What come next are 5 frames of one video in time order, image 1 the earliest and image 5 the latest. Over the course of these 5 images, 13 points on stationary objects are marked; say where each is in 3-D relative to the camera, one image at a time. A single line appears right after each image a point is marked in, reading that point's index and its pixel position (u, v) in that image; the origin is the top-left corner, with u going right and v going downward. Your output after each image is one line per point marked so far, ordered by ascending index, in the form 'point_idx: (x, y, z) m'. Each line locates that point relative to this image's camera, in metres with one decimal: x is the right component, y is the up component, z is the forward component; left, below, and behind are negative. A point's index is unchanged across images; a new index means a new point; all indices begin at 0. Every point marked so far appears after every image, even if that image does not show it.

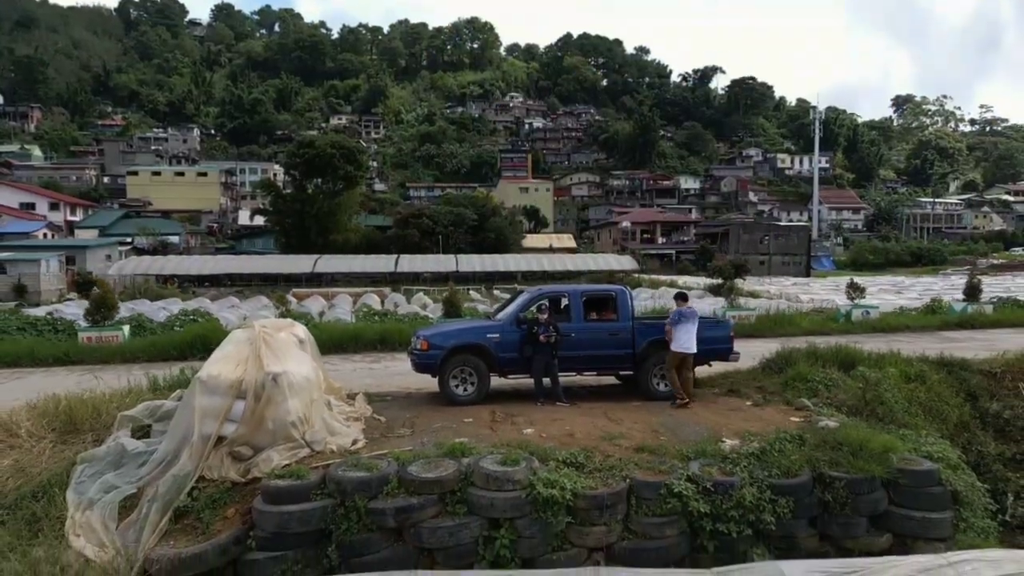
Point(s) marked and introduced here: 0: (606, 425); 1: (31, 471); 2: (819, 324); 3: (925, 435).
0: (+0.5, -0.9, +4.5) m
1: (-2.7, -1.0, +4.1) m
2: (+4.1, -0.4, +9.6) m
3: (+2.8, -1.0, +4.8) m
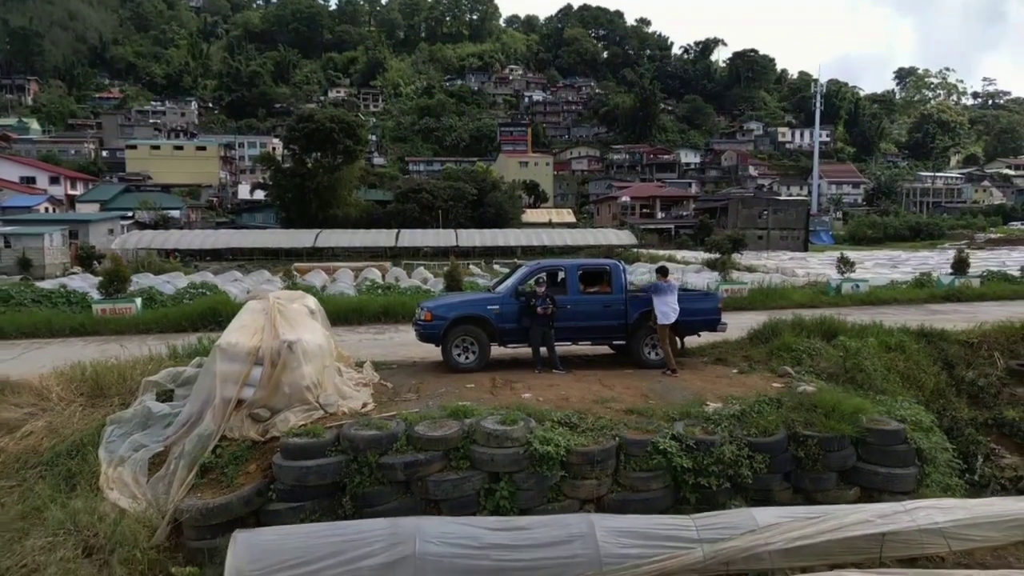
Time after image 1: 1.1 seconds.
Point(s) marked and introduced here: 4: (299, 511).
0: (+0.5, -0.7, +4.8) m
1: (-2.7, -0.8, +4.4) m
2: (+4.1, -0.1, +9.9) m
3: (+2.8, -0.8, +5.2) m
4: (-1.1, -1.0, +3.7) m
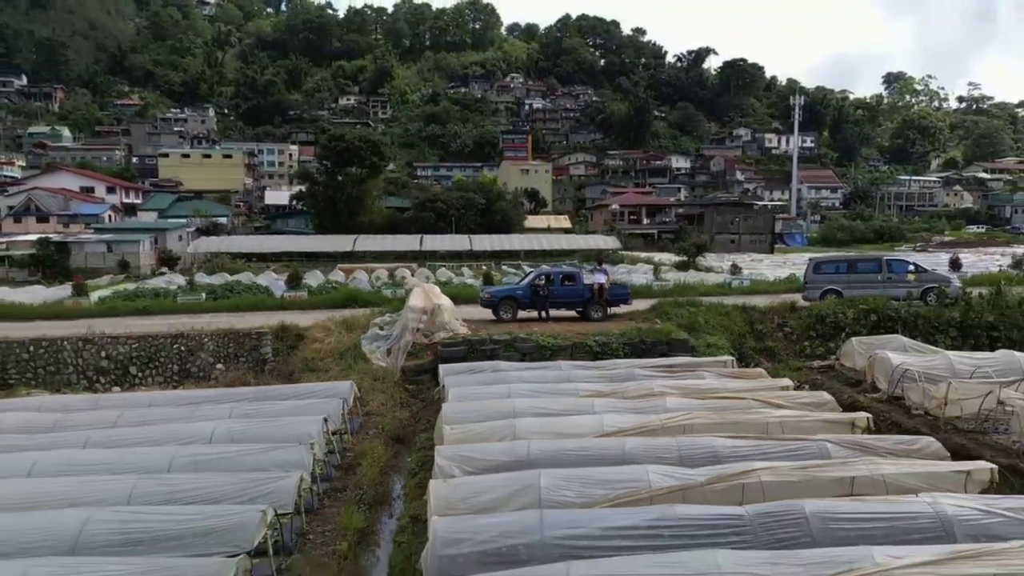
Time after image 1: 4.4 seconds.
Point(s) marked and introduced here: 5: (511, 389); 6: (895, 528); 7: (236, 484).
0: (+0.8, -0.6, +10.8) m
1: (-2.4, -0.8, +10.4) m
2: (+4.4, 0.0, +15.9) m
3: (+3.0, -0.7, +11.2) m
4: (-0.8, -0.9, +9.7) m
5: (0.0, -1.1, +7.8) m
6: (+2.3, -1.4, +4.3) m
7: (-2.0, -1.4, +5.2) m
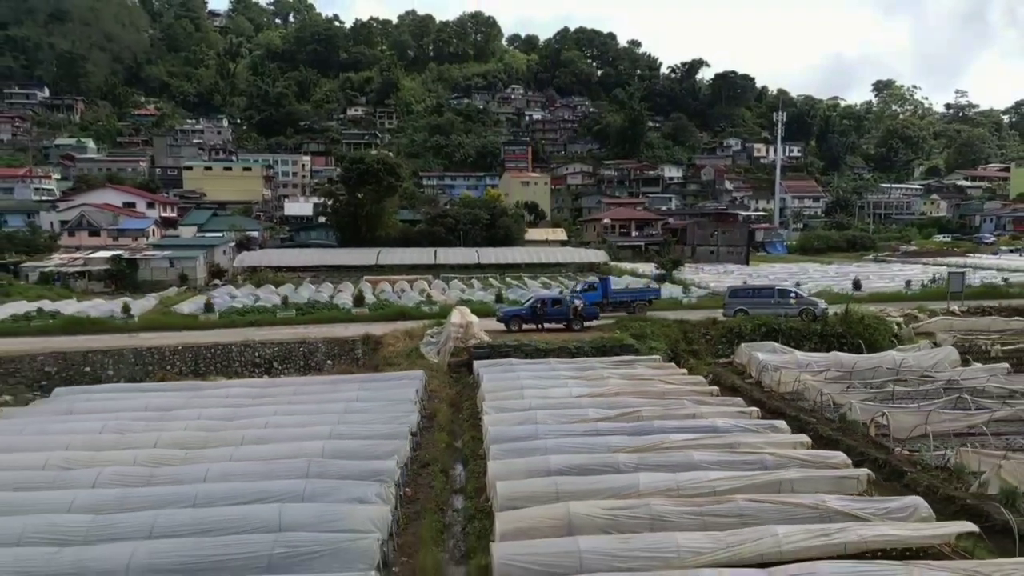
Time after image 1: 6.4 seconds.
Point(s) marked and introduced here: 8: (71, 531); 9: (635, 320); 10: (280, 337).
0: (+1.0, -1.1, +16.1) m
1: (-2.3, -1.3, +15.7) m
2: (+4.5, -0.5, +21.3) m
3: (+3.2, -1.2, +16.5) m
4: (-0.7, -1.4, +15.0) m
5: (+0.1, -1.6, +13.1) m
6: (+2.4, -1.9, +9.7) m
7: (-1.8, -1.9, +10.6) m
8: (-4.2, -2.3, +6.9) m
9: (+3.0, -0.8, +17.7) m
10: (-5.1, -1.1, +15.9) m
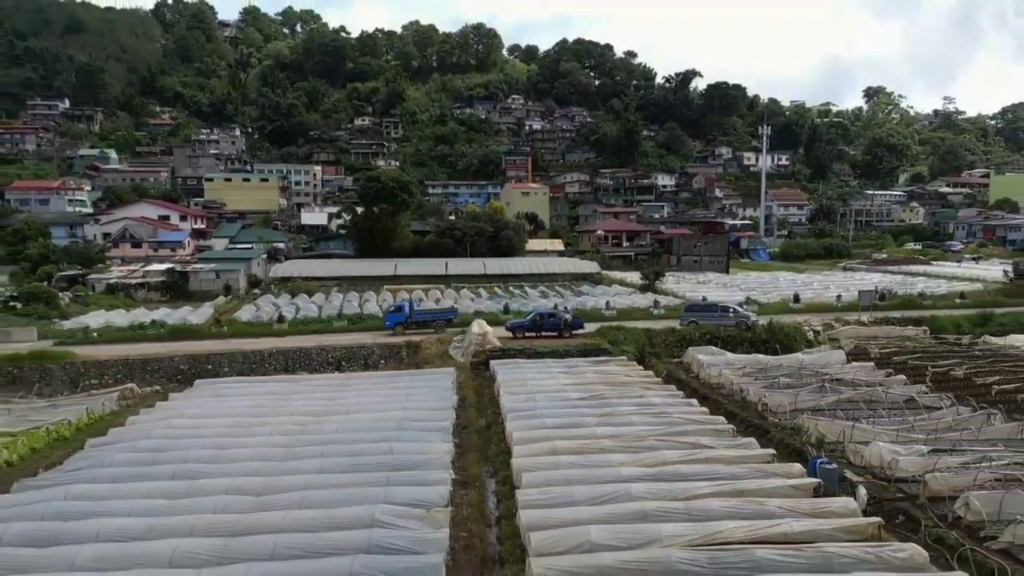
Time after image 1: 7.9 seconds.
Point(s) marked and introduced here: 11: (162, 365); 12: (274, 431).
0: (+1.1, -1.6, +21.5) m
1: (-2.1, -1.8, +21.1) m
2: (+4.7, -1.0, +26.6) m
3: (+3.3, -1.7, +21.8) m
4: (-0.5, -1.9, +20.4) m
5: (+0.3, -2.1, +18.4) m
6: (+2.6, -2.5, +15.0) m
7: (-1.6, -2.5, +15.9) m
8: (-4.0, -2.9, +12.2) m
9: (+3.2, -1.3, +23.0) m
10: (-5.0, -1.6, +21.3) m
11: (-9.5, -2.1, +19.5) m
12: (-4.5, -2.7, +13.6) m
